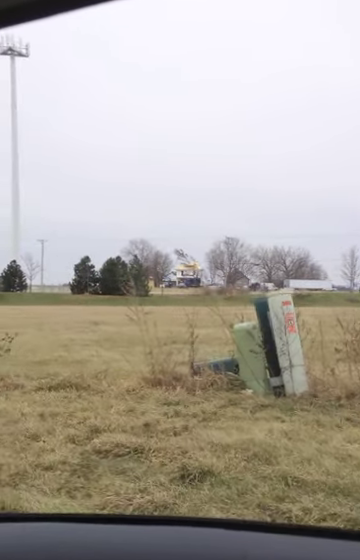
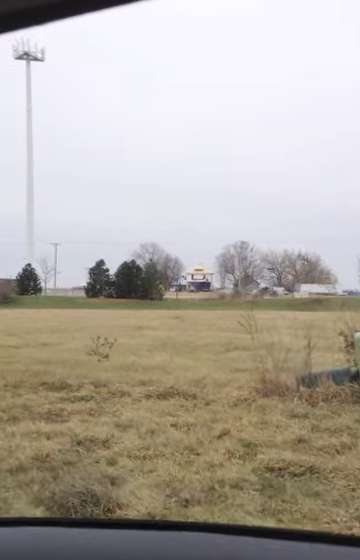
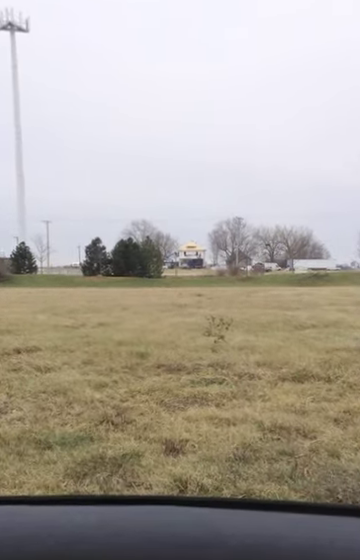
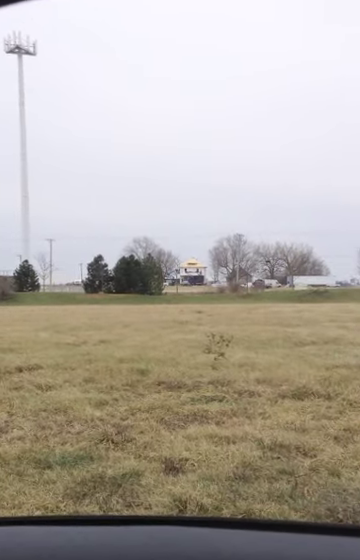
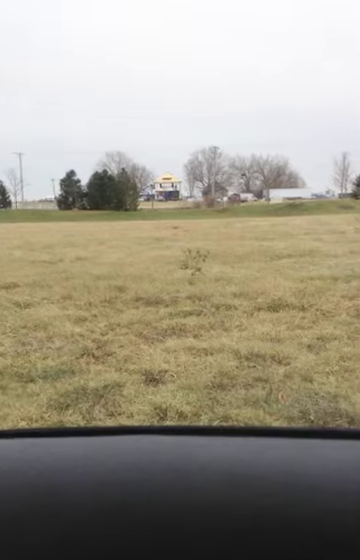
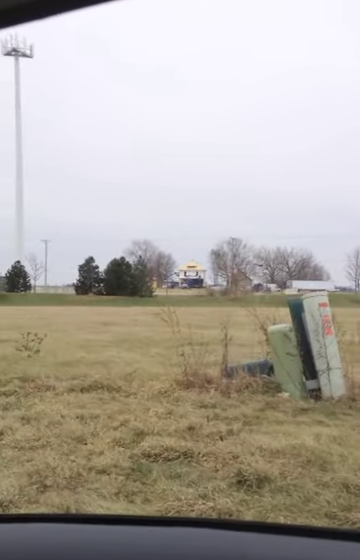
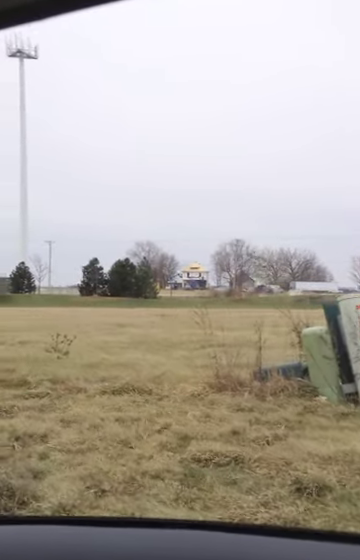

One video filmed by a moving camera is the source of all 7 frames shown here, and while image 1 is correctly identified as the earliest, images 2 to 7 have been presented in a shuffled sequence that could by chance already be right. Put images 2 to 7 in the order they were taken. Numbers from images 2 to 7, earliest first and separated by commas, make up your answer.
6, 7, 2, 4, 3, 5
